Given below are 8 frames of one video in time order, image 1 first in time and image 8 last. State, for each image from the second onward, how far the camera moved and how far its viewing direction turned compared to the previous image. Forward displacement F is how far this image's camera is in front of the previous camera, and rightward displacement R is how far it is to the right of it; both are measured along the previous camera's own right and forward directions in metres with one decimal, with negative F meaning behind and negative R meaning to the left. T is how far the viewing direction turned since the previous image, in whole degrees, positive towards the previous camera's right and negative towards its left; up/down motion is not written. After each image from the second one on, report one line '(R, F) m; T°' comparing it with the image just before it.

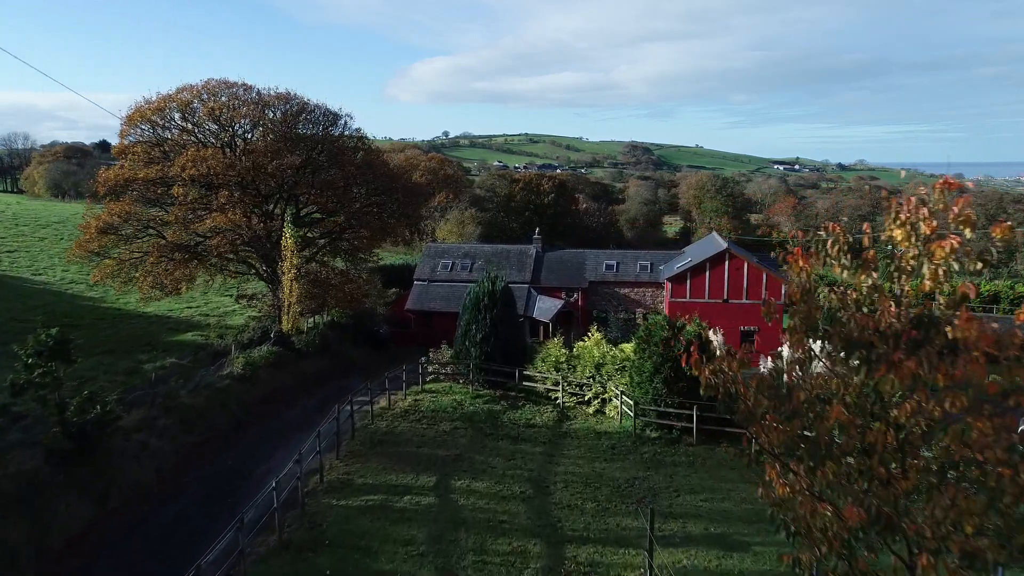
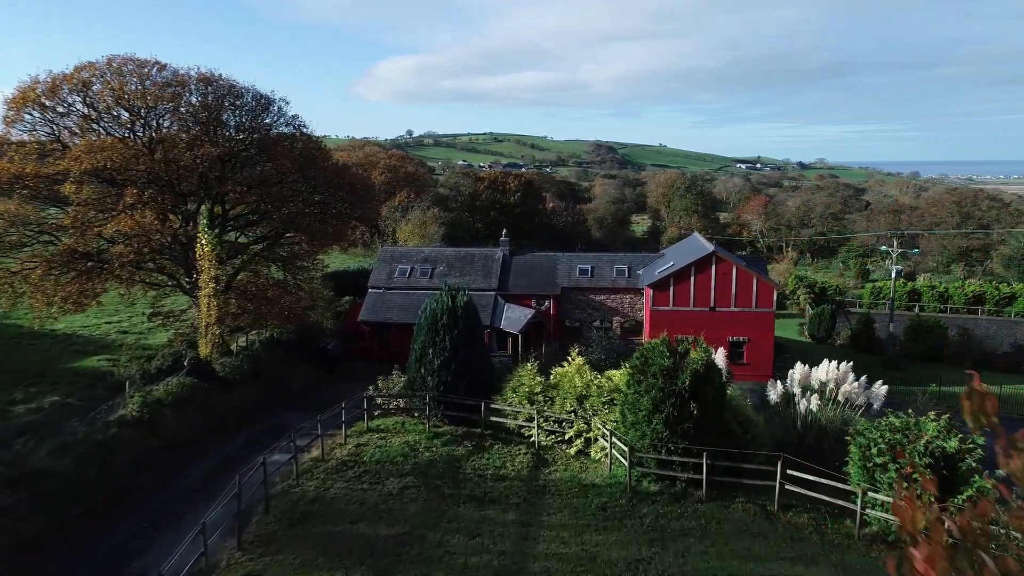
(0.0, +3.0) m; +3°
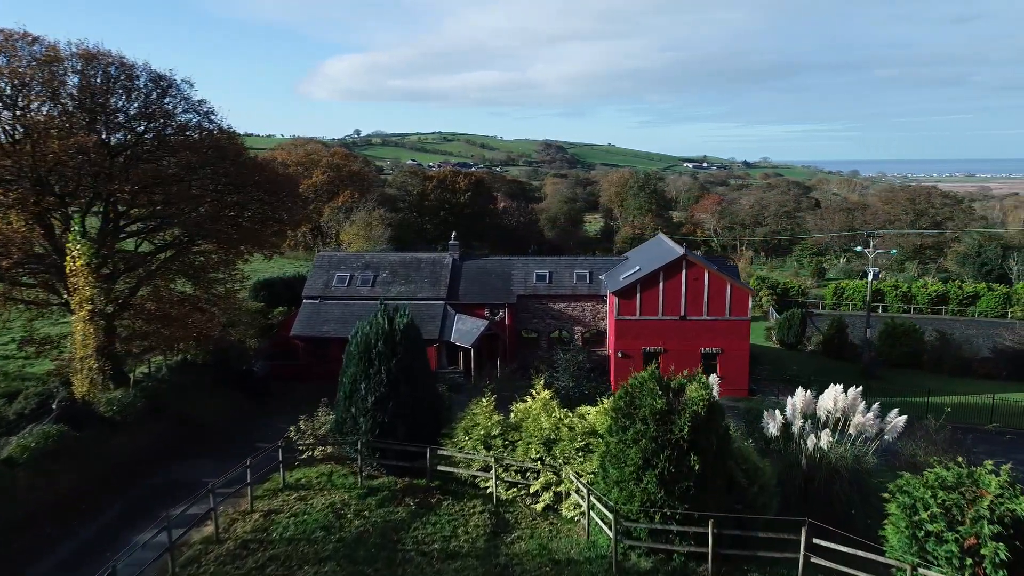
(0.0, +2.7) m; +4°
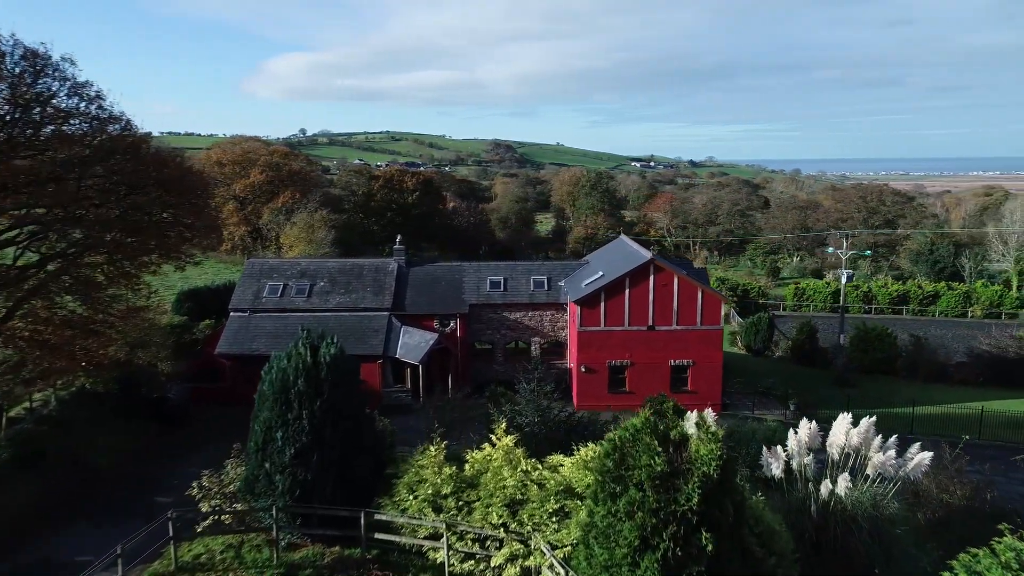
(0.0, +2.4) m; +4°
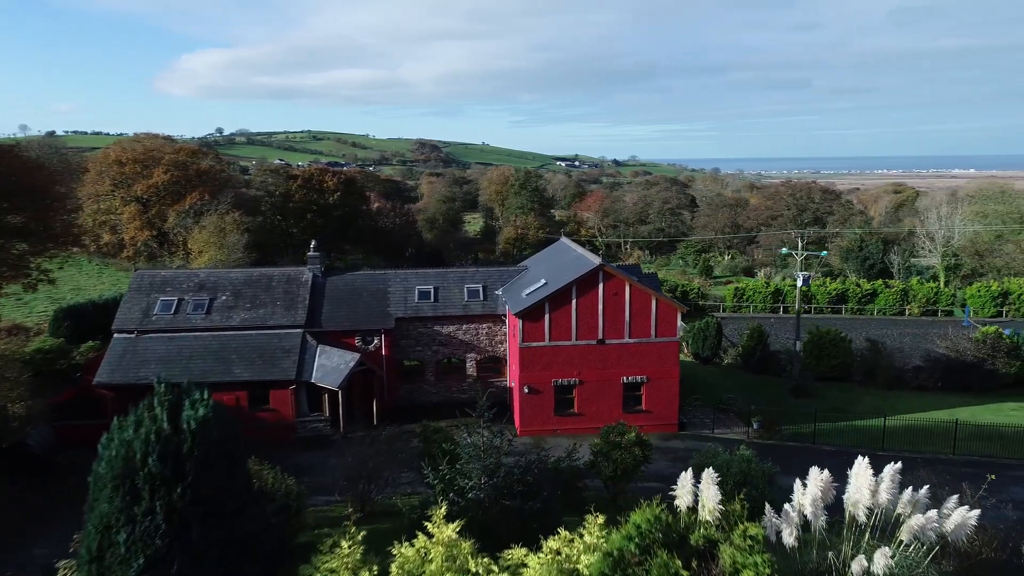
(-0.1, +2.7) m; +5°
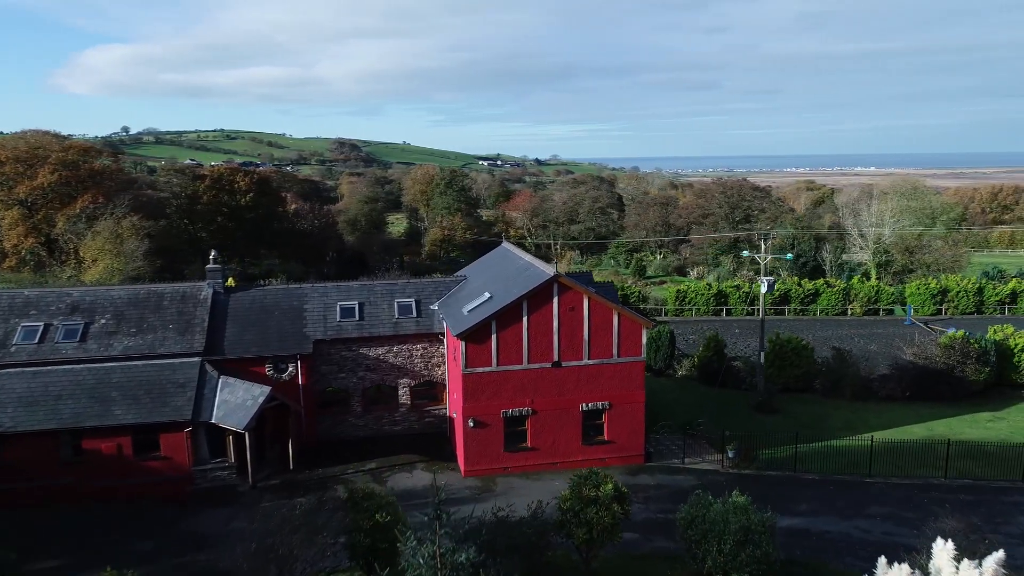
(-0.4, +2.9) m; +6°
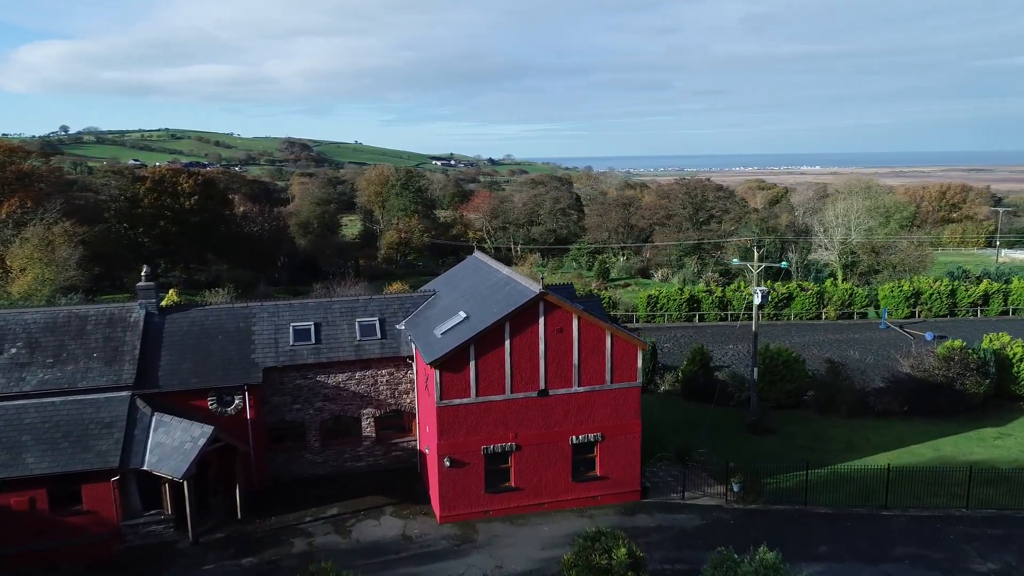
(-0.5, +2.1) m; +3°
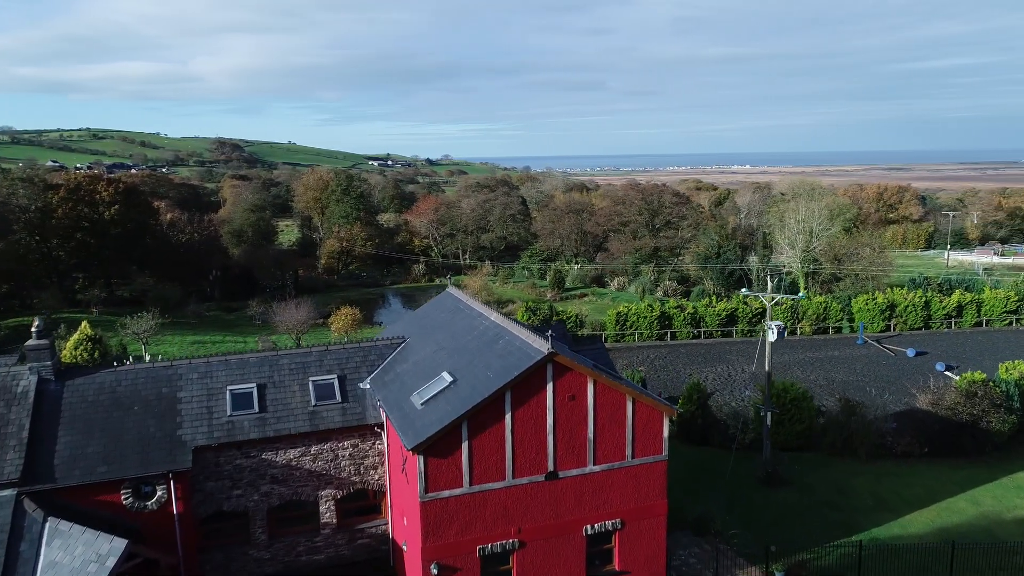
(-0.9, +3.1) m; +5°
